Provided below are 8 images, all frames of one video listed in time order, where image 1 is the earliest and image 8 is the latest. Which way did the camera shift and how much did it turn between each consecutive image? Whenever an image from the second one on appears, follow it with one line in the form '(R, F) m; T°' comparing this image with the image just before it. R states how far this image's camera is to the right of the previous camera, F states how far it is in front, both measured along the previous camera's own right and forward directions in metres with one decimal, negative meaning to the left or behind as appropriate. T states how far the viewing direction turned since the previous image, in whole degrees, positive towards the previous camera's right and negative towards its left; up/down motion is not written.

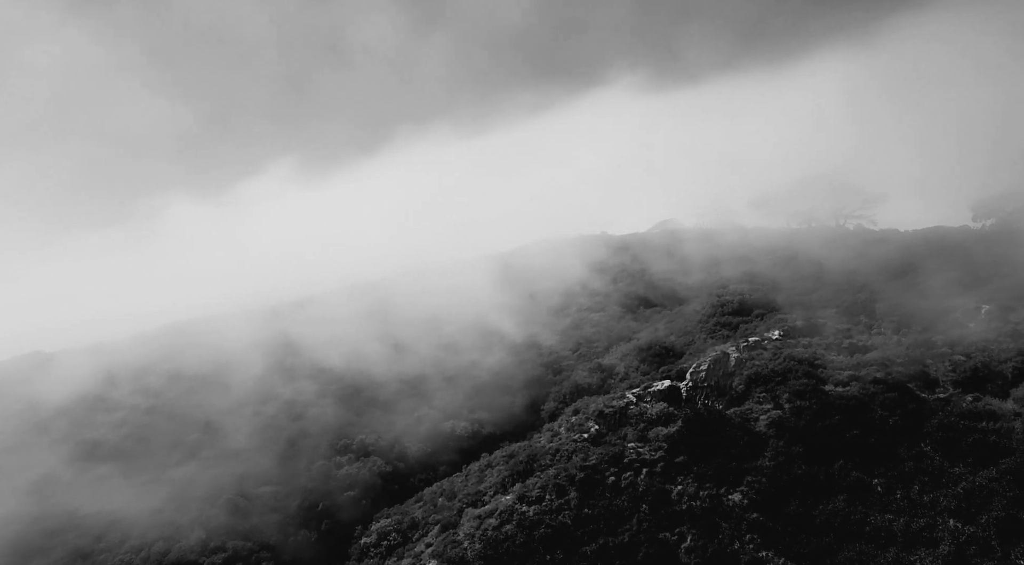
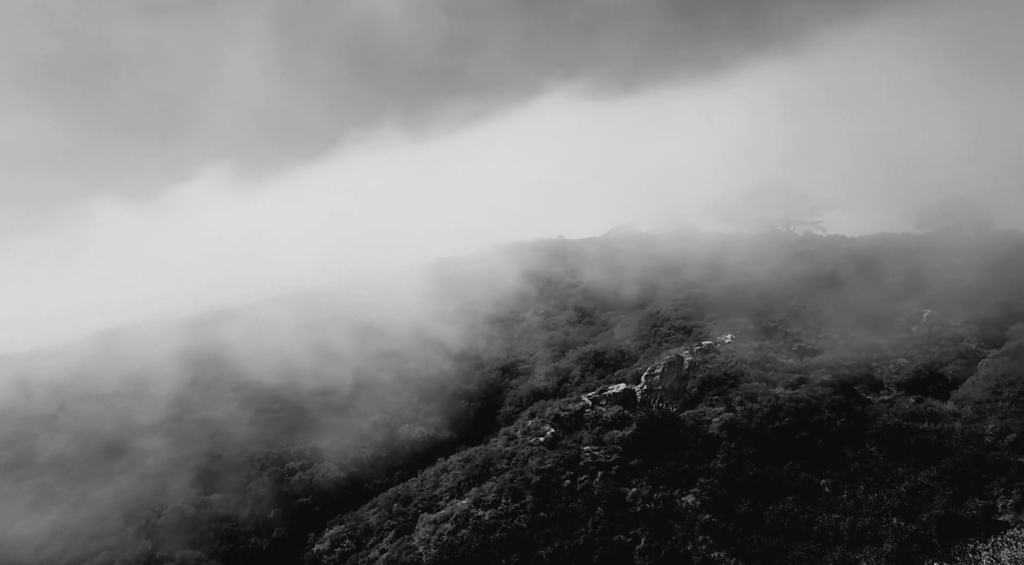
(+0.3, -1.0) m; +3°
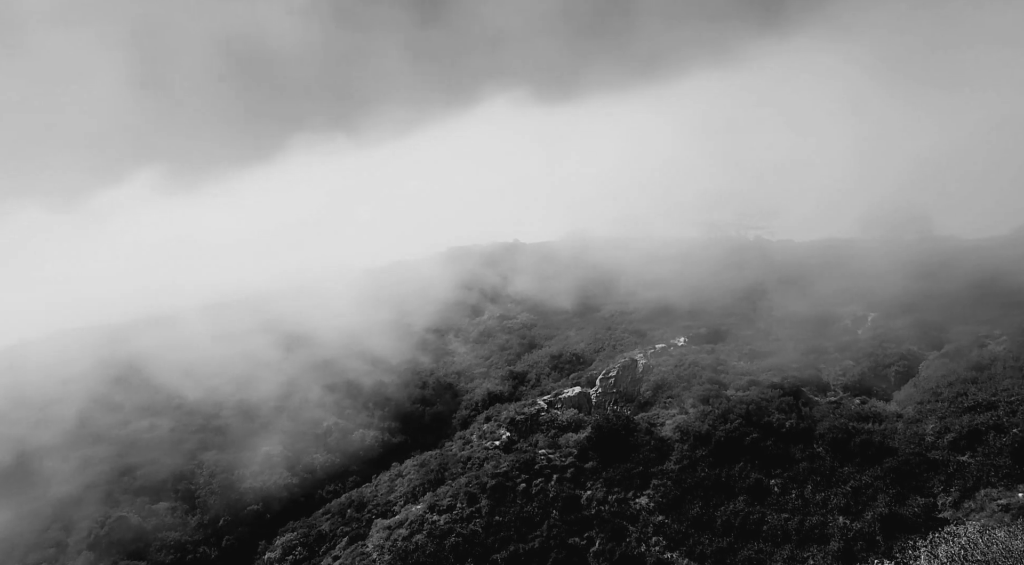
(+0.3, -0.8) m; +3°
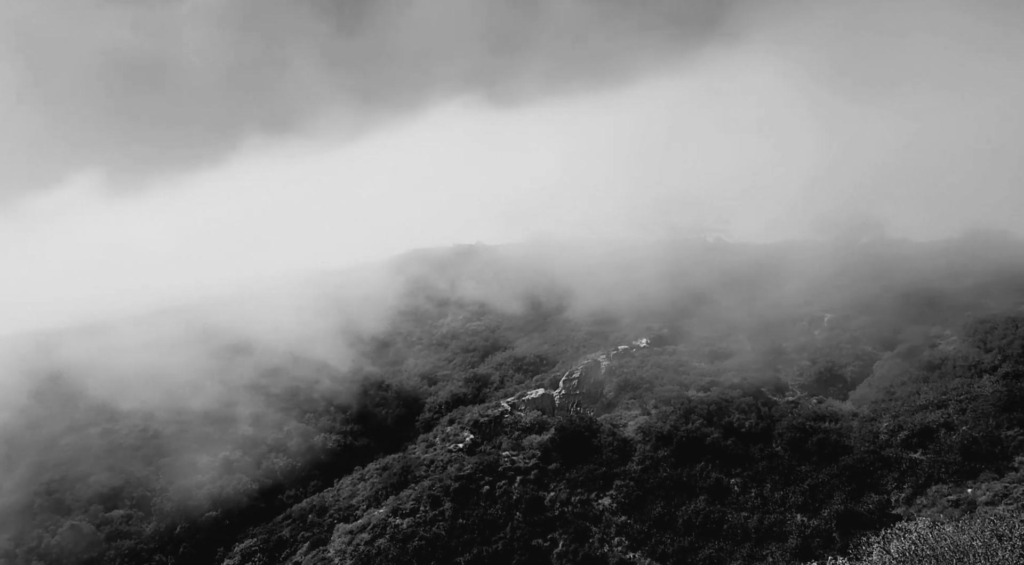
(+0.3, -0.5) m; +2°
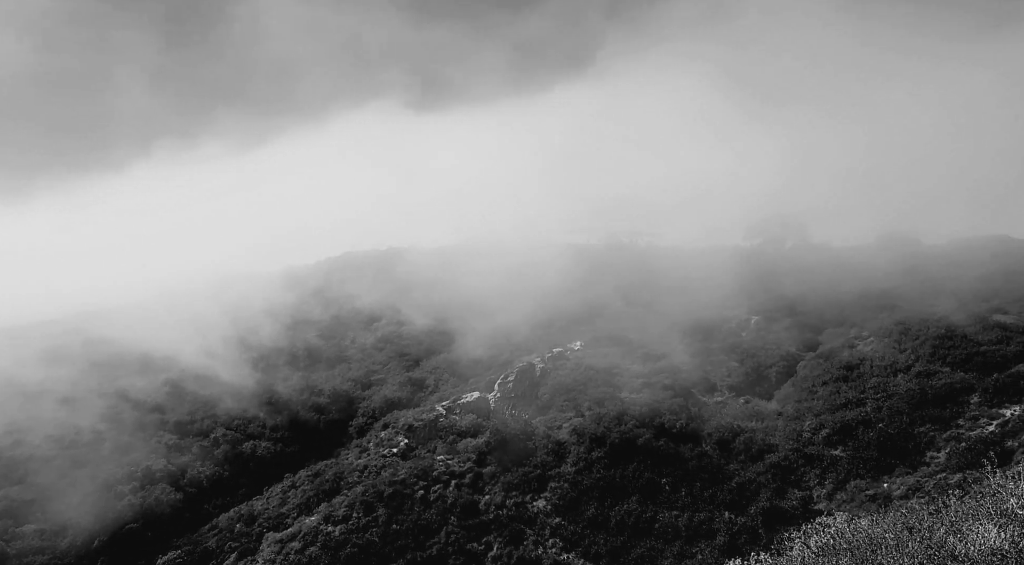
(+0.6, -0.6) m; +4°
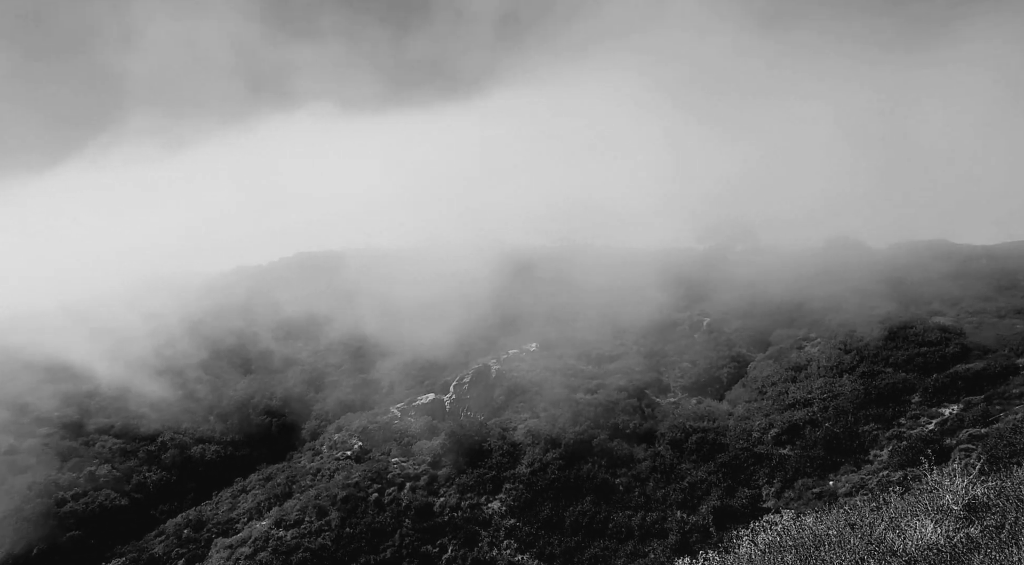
(+0.4, -0.2) m; +3°
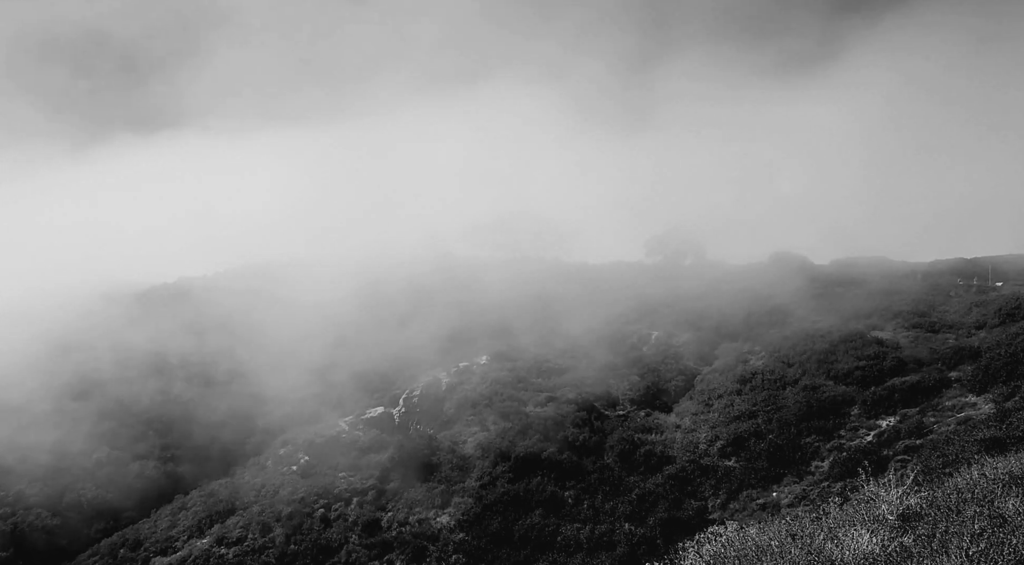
(+0.4, +0.1) m; +3°
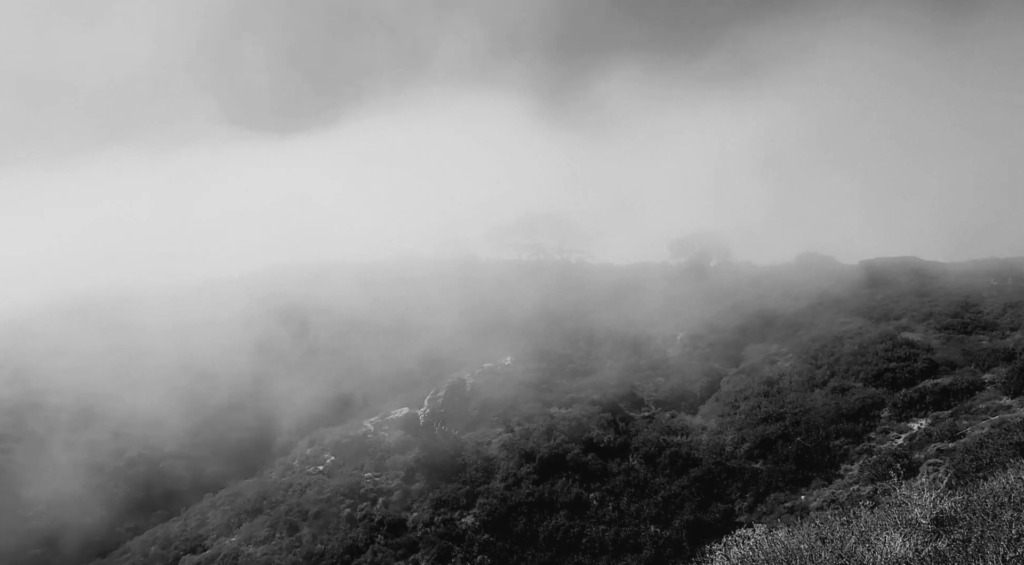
(-0.2, 0.0) m; -1°
